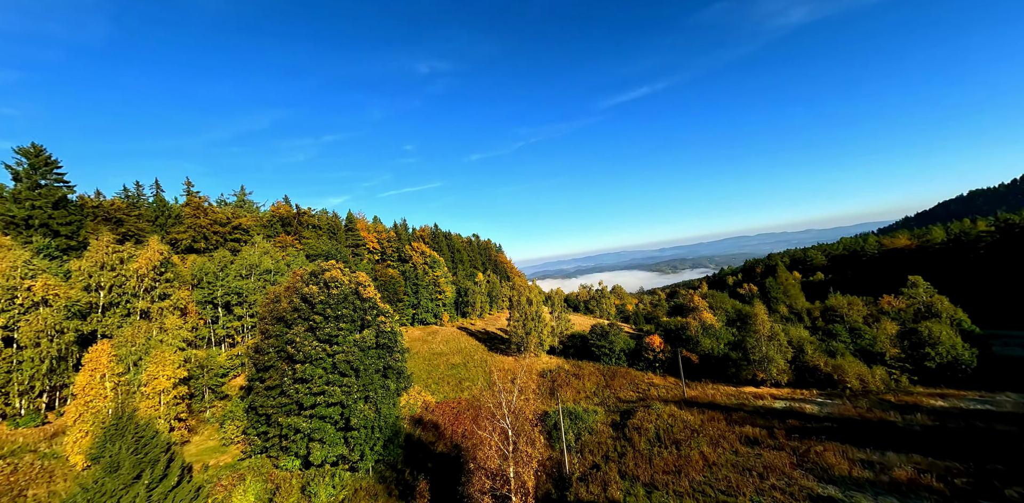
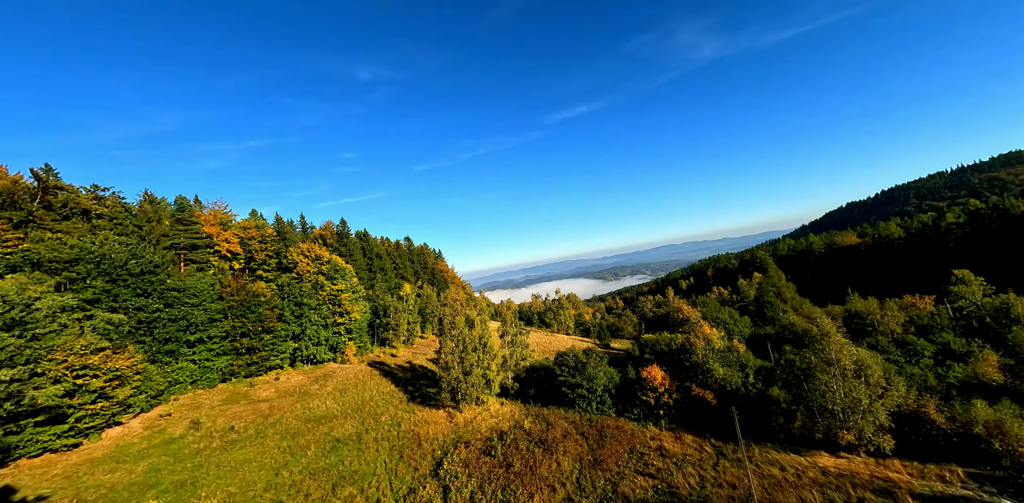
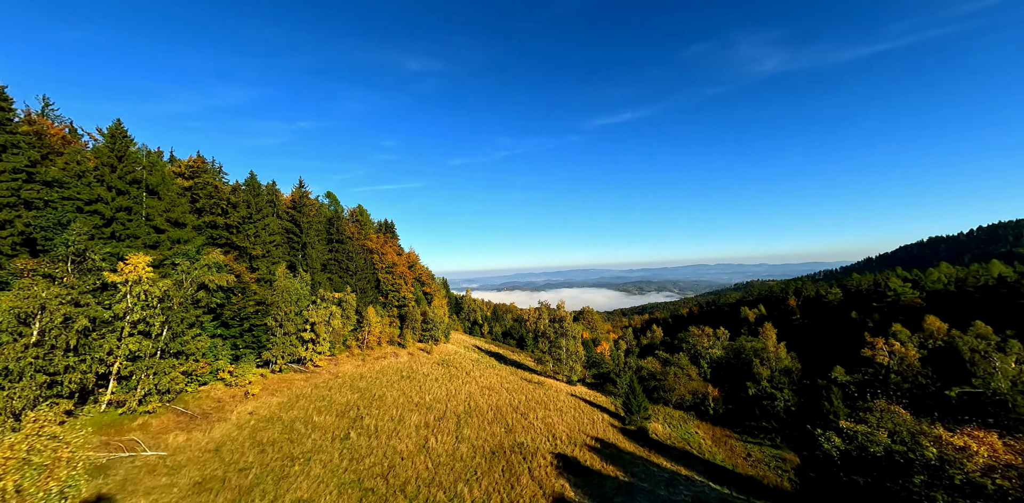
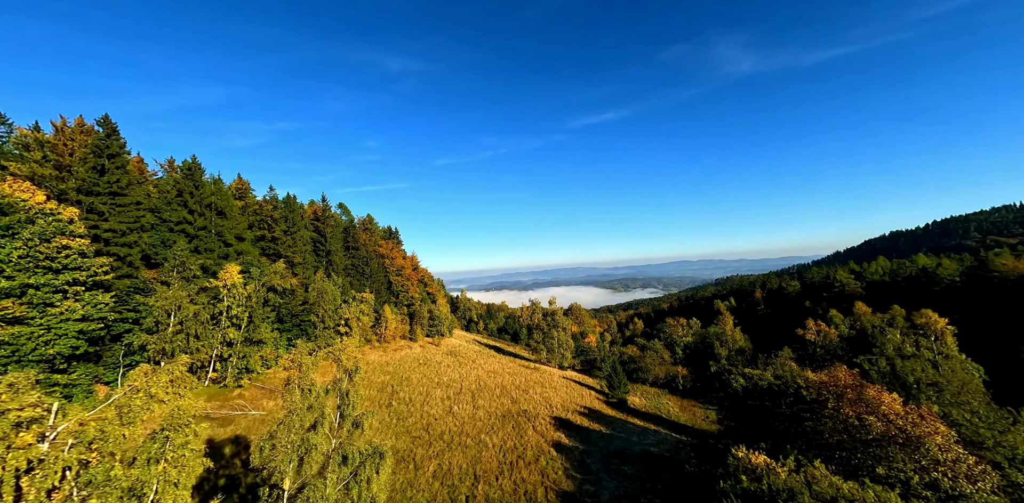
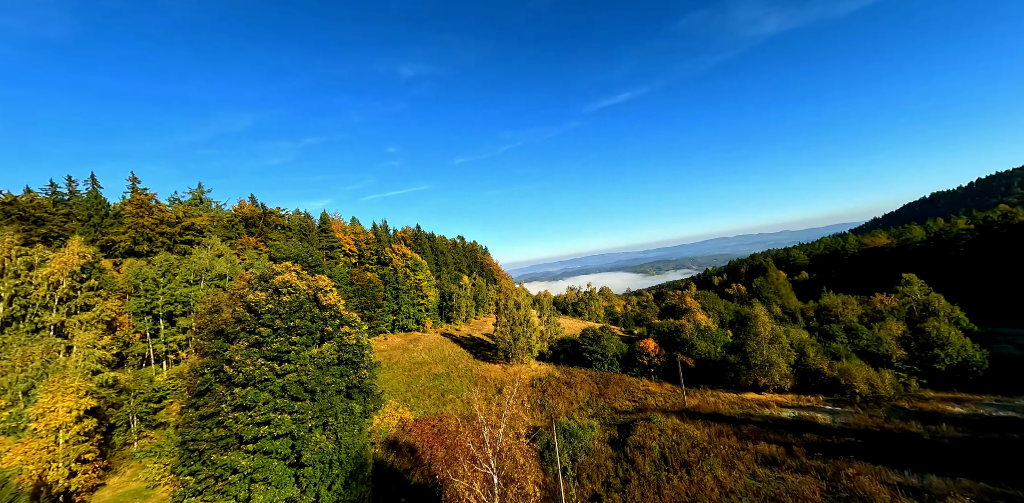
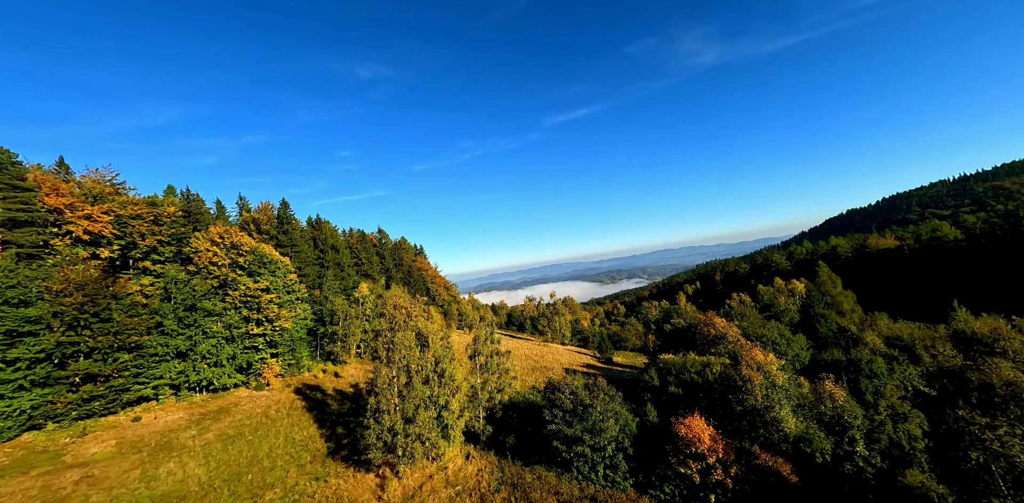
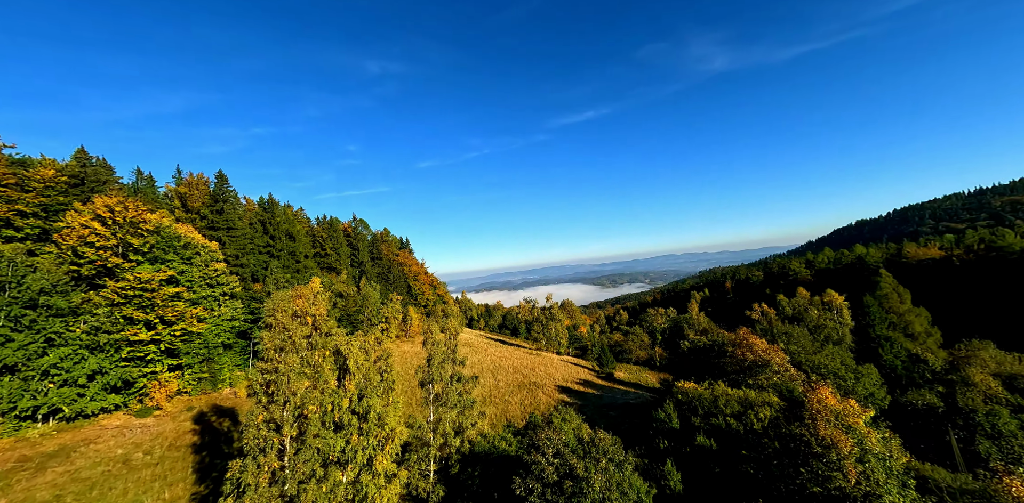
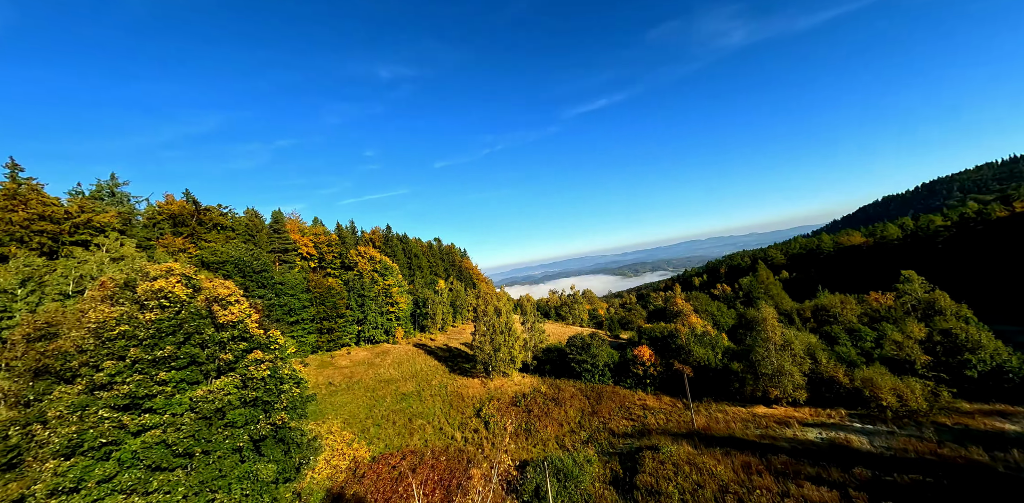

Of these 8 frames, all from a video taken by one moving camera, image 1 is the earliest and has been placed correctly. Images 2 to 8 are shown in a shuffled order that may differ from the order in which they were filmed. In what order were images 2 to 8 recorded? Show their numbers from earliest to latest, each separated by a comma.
5, 8, 2, 6, 7, 4, 3
